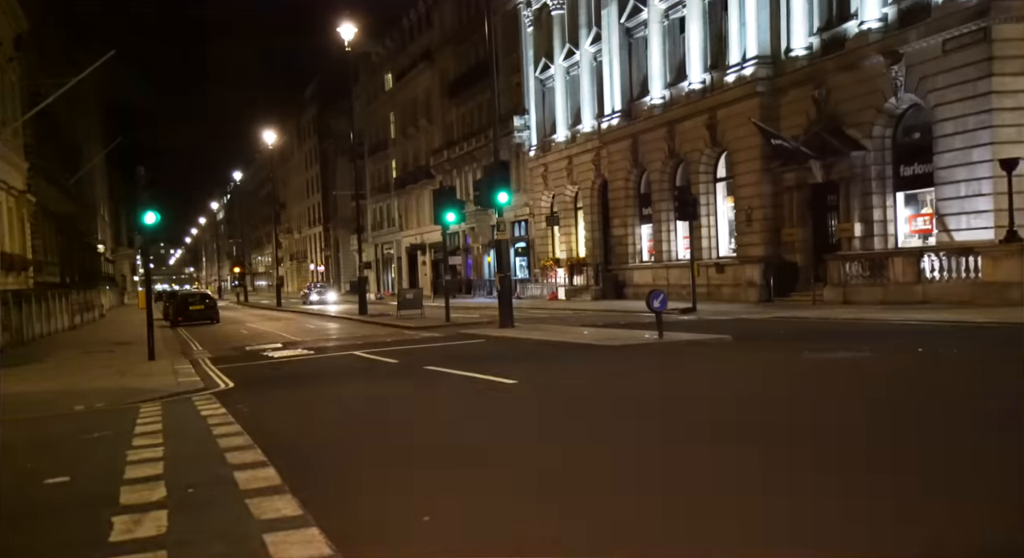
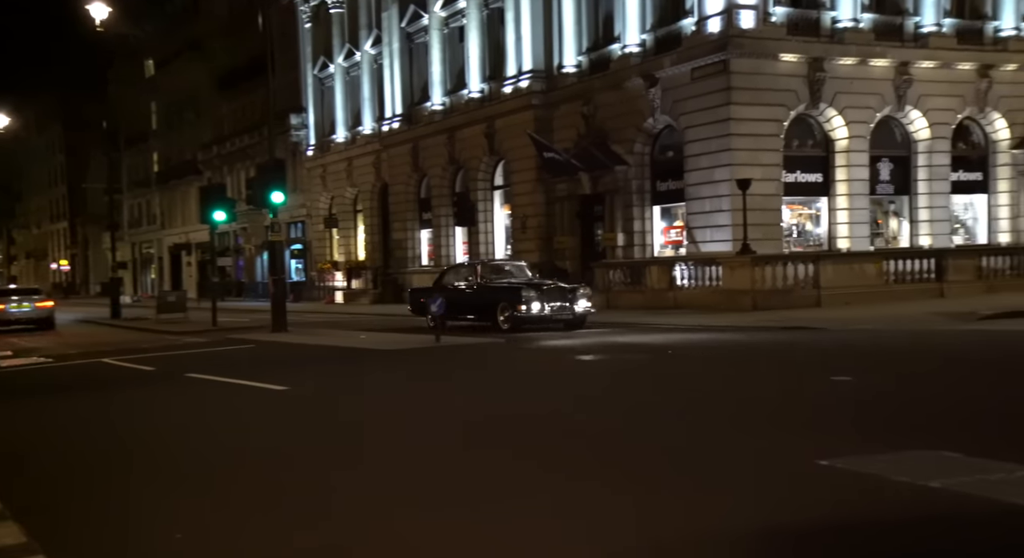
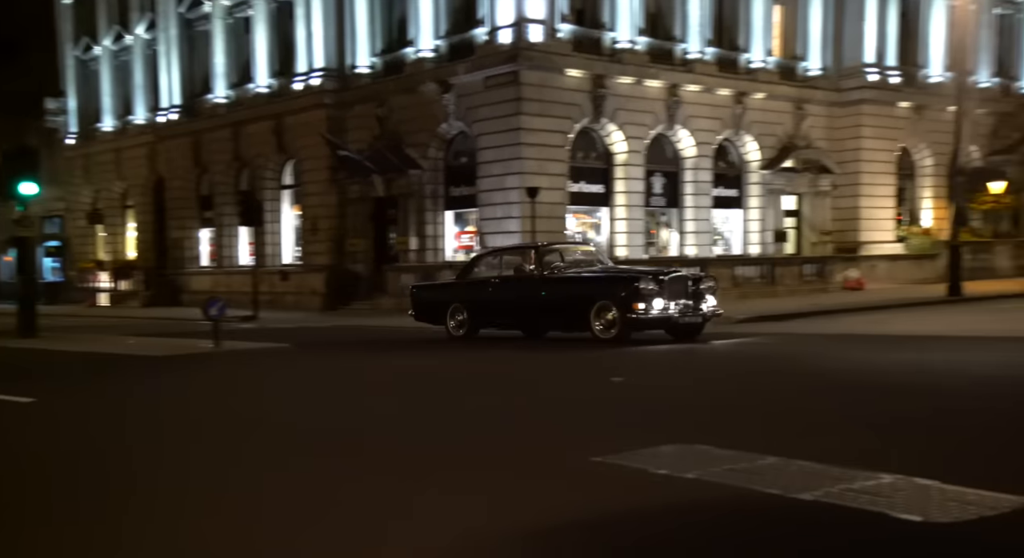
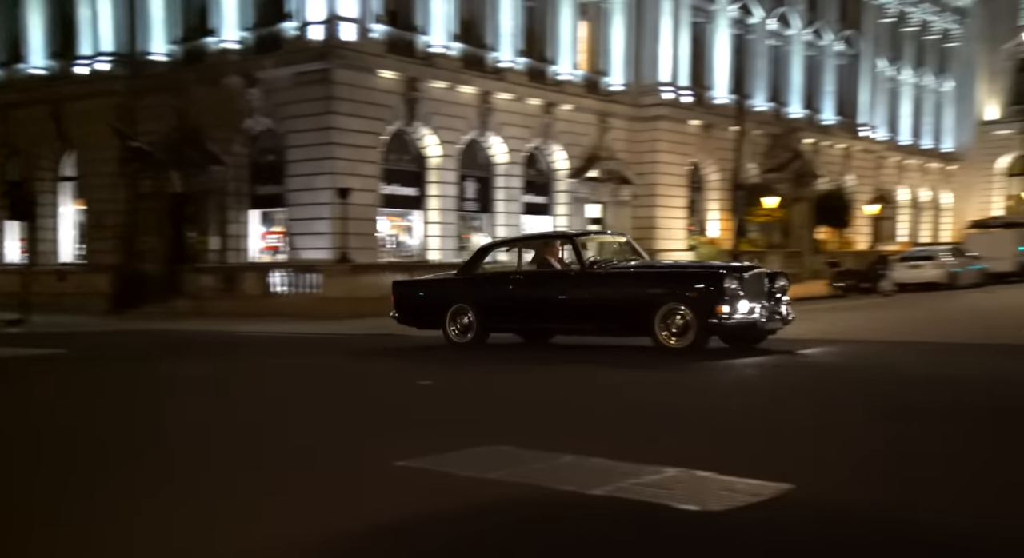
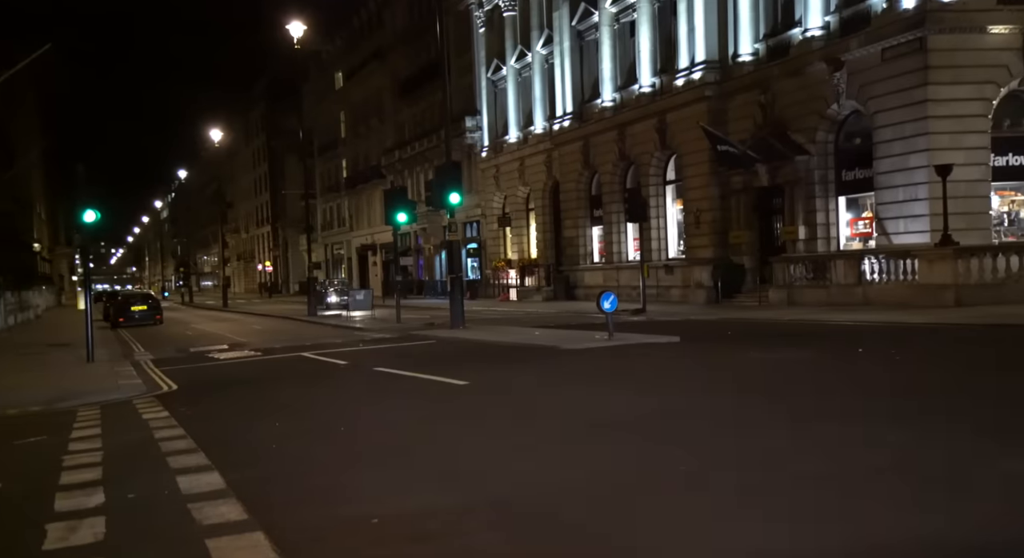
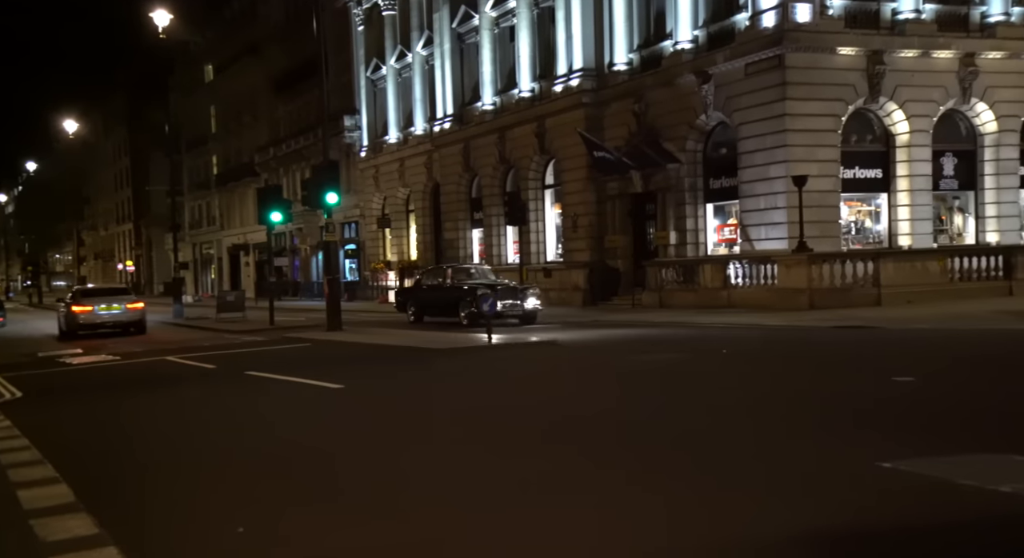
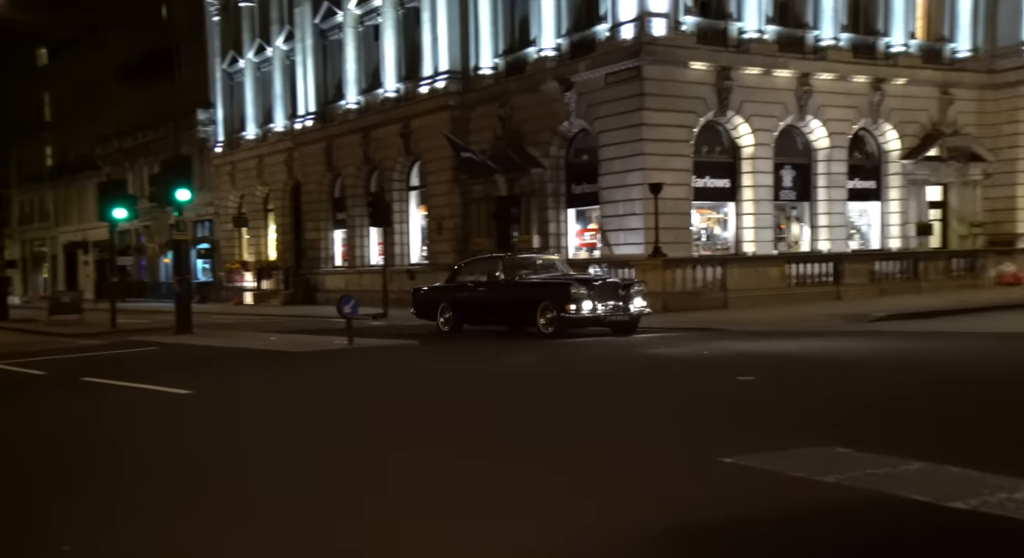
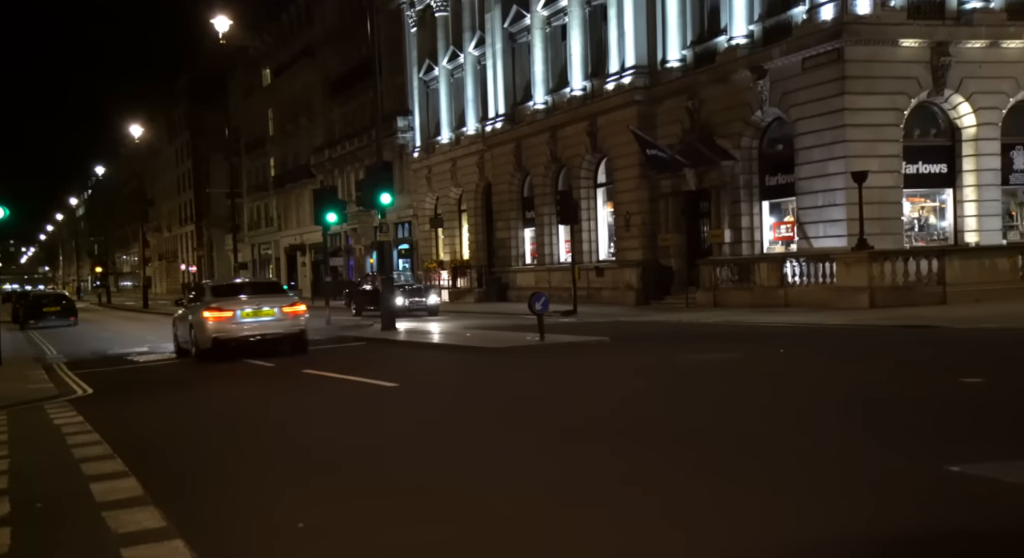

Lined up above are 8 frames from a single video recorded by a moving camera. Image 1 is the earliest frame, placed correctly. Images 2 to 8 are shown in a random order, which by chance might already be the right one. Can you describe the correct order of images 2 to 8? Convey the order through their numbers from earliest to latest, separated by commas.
5, 8, 6, 2, 7, 3, 4
